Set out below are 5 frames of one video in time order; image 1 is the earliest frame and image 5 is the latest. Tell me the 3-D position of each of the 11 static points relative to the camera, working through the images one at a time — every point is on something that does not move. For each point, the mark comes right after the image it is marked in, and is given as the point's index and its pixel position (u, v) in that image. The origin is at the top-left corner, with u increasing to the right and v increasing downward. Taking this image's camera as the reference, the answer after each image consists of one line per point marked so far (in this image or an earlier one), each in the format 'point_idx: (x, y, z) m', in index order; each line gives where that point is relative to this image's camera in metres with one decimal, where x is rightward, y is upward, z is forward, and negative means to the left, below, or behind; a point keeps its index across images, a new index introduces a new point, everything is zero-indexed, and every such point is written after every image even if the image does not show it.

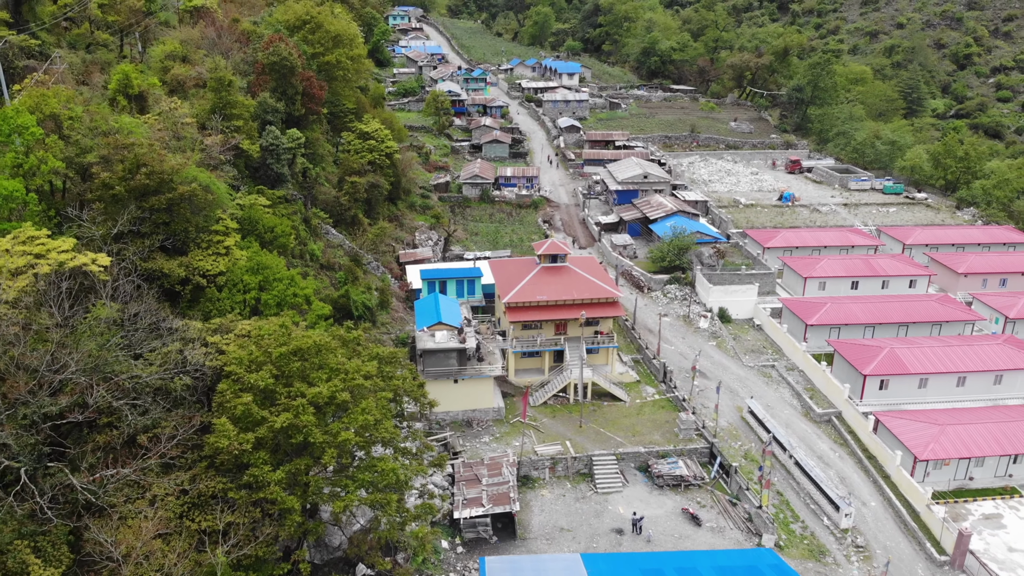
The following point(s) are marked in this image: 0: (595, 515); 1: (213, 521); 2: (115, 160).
0: (+2.4, -6.4, +20.0) m
1: (-5.2, -4.0, +12.2) m
2: (-8.9, +2.9, +16.0) m
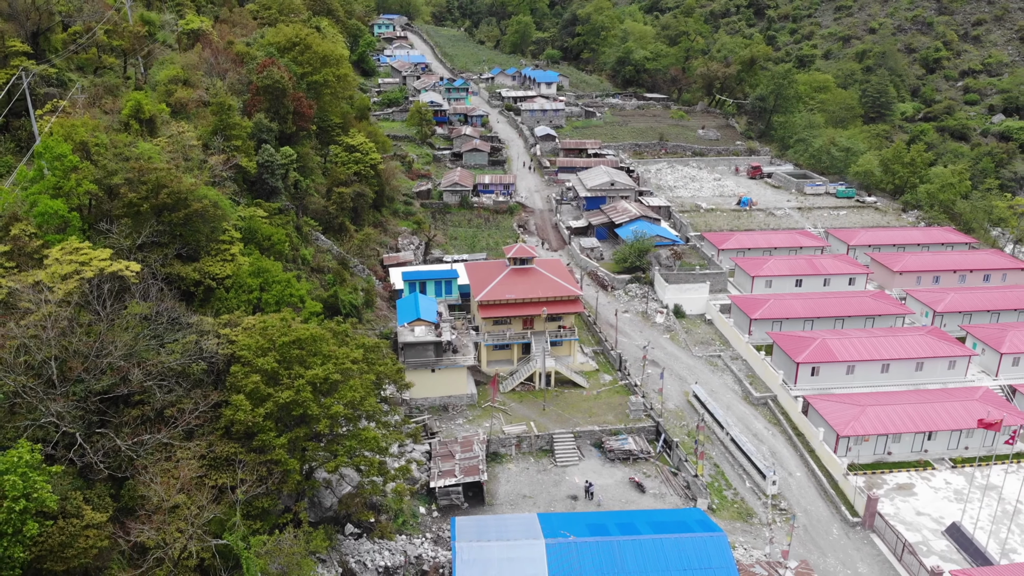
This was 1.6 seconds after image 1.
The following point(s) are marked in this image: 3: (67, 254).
0: (+1.4, -6.4, +22.9) m
1: (-6.0, -4.0, +15.0) m
2: (-9.9, +2.8, +18.8) m
3: (-10.1, +0.8, +16.1) m
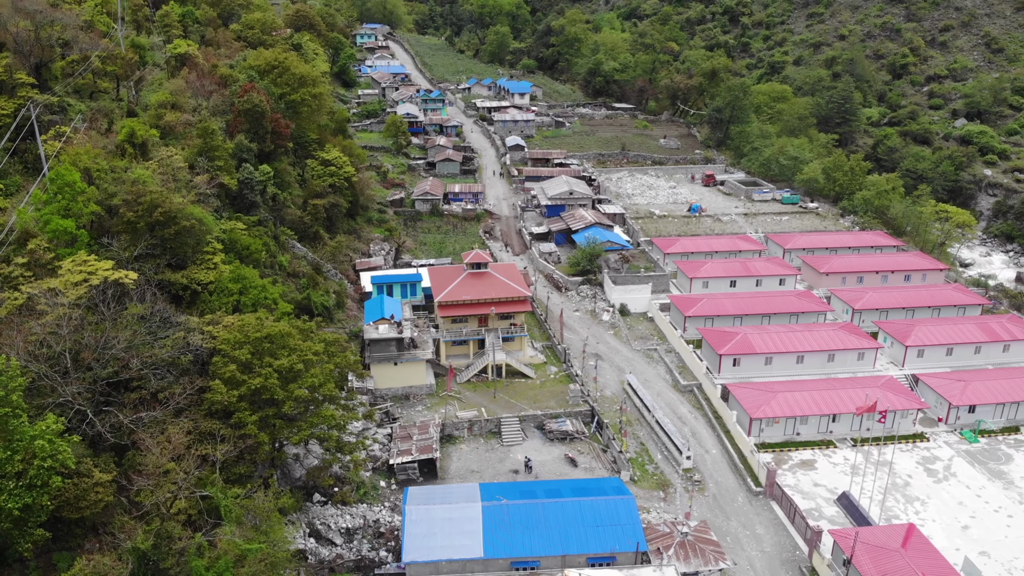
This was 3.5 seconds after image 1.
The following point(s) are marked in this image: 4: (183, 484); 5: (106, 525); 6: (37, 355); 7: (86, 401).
0: (-0.5, -6.4, +26.3) m
1: (-7.8, -4.2, +18.3) m
2: (-11.8, +2.7, +22.1) m
3: (-11.9, +0.6, +19.4) m
4: (-8.0, -4.7, +17.1) m
5: (-9.5, -5.6, +16.5) m
6: (-11.2, -1.6, +16.7) m
7: (-10.4, -2.8, +17.2) m
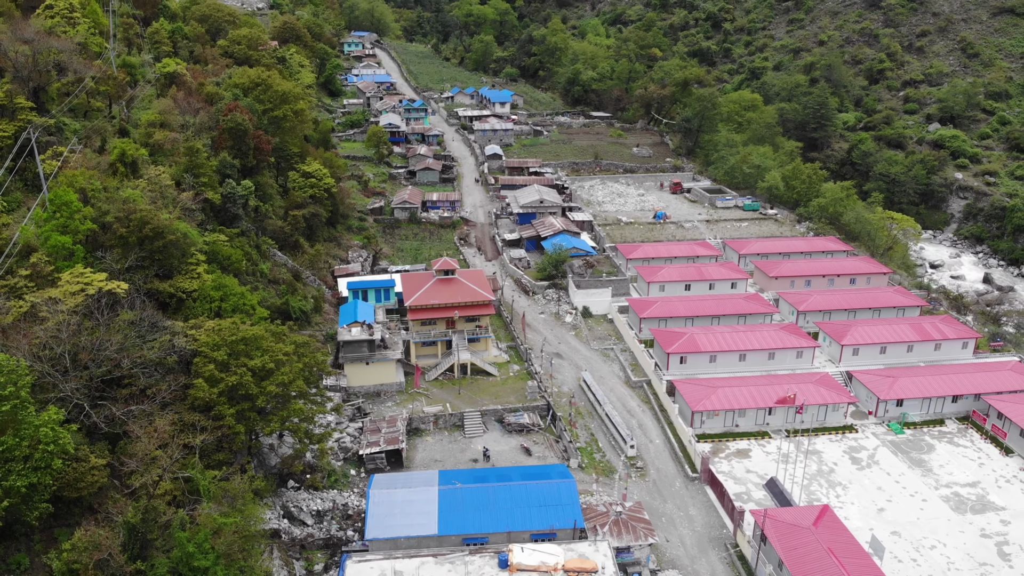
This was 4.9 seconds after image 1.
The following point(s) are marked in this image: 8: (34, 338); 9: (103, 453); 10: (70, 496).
0: (-2.1, -6.7, +28.9) m
1: (-9.4, -4.4, +20.9) m
2: (-13.4, +2.4, +24.6) m
3: (-13.6, +0.4, +21.9) m
4: (-9.6, -5.0, +19.6) m
5: (-11.1, -5.8, +19.0) m
6: (-12.8, -1.9, +19.3) m
7: (-12.0, -3.0, +19.7) m
8: (-13.1, -1.4, +19.3) m
9: (-11.3, -4.6, +19.5) m
10: (-11.4, -5.3, +18.2) m
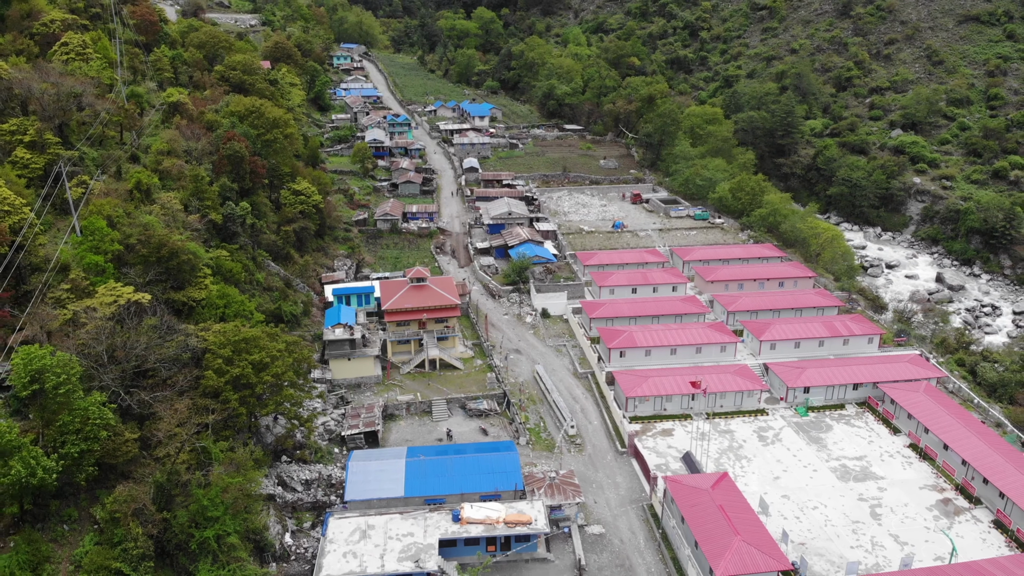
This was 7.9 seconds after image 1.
0: (-4.1, -7.0, +34.2) m
1: (-11.4, -4.8, +26.1) m
2: (-15.4, +2.0, +29.8) m
3: (-15.5, 0.0, +27.1) m
4: (-11.5, -5.4, +24.9) m
5: (-13.0, -6.2, +24.3) m
6: (-14.8, -2.3, +24.5) m
7: (-13.9, -3.4, +25.0) m
8: (-15.0, -1.8, +24.5) m
9: (-13.2, -5.0, +24.7) m
10: (-13.3, -5.7, +23.4) m
